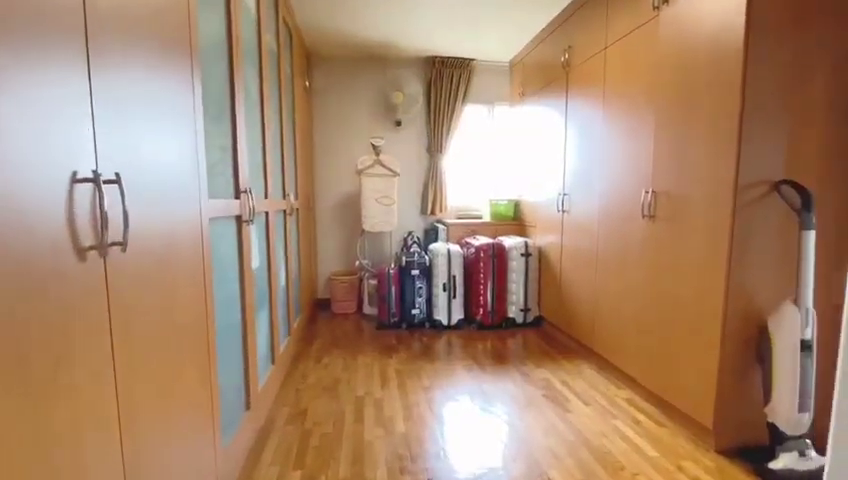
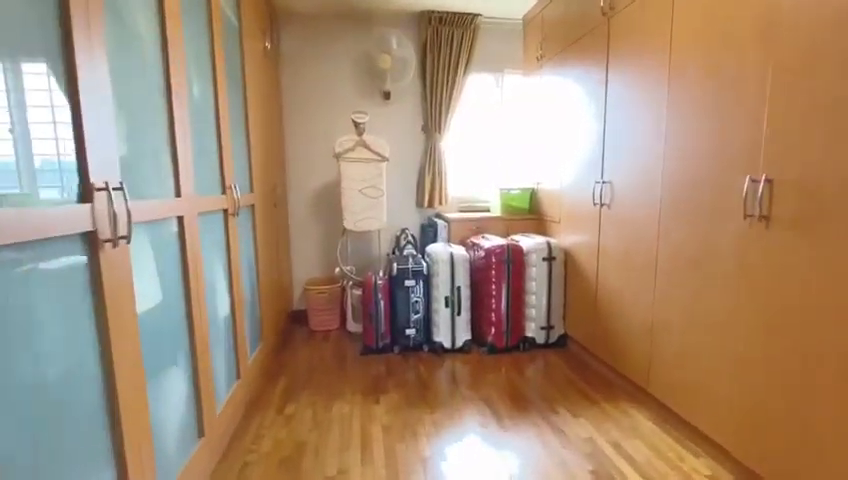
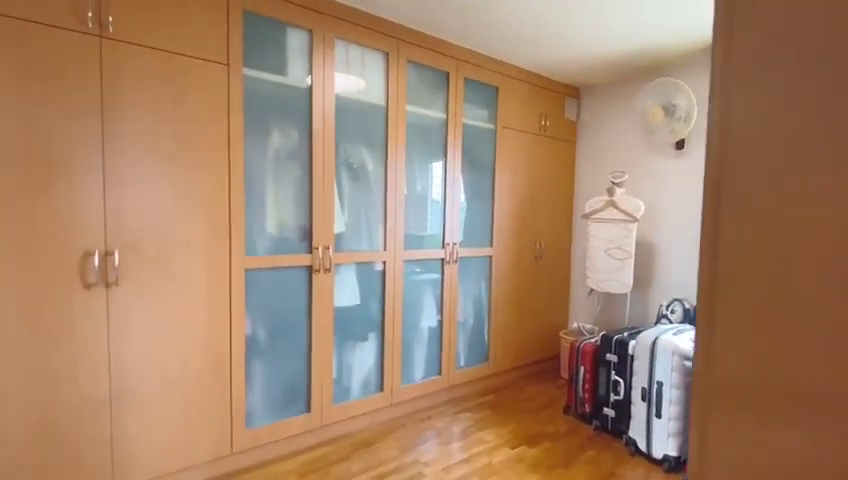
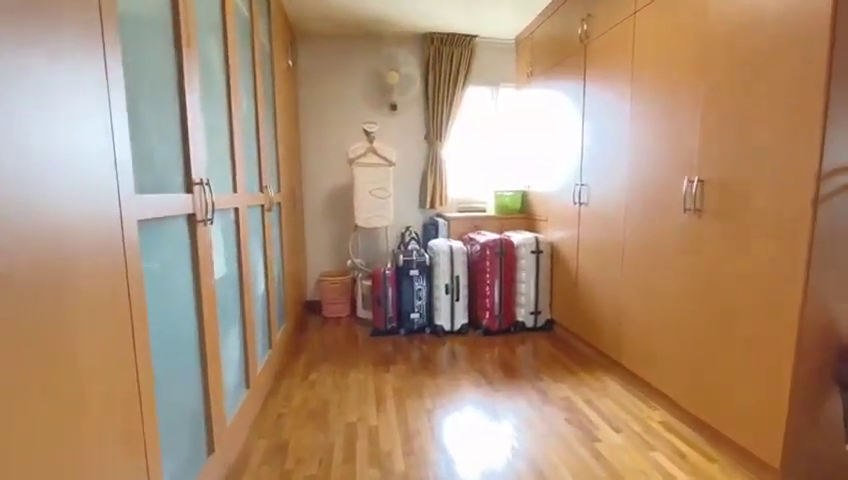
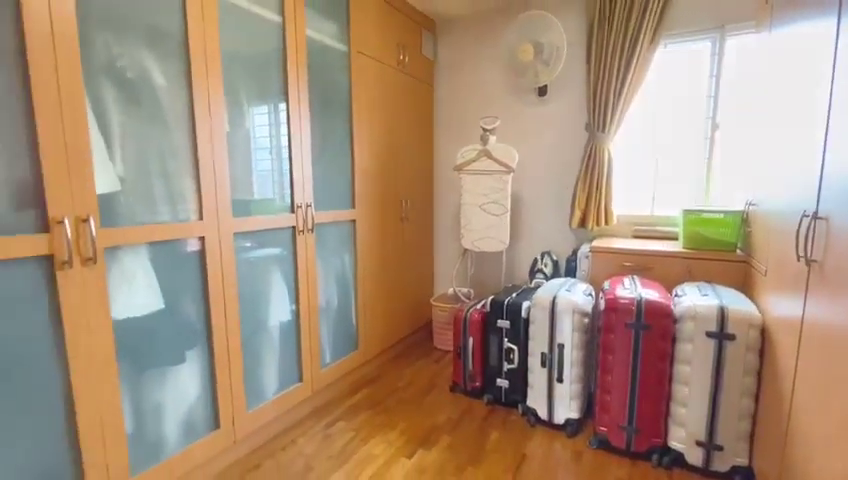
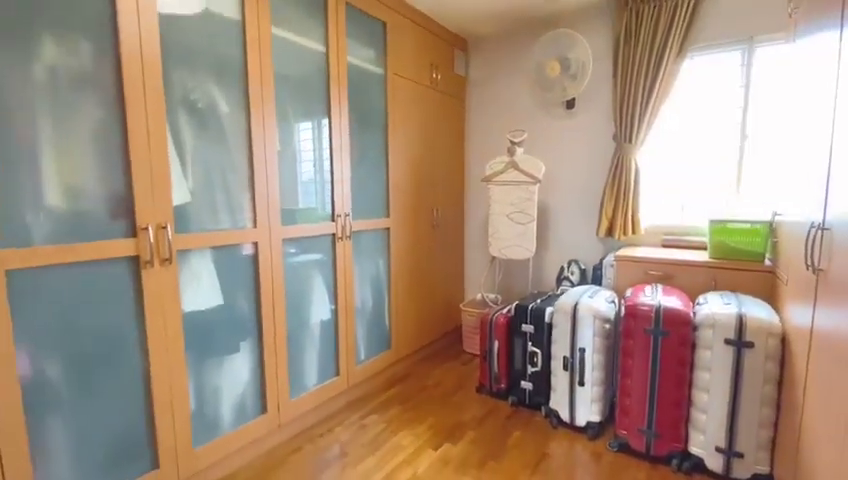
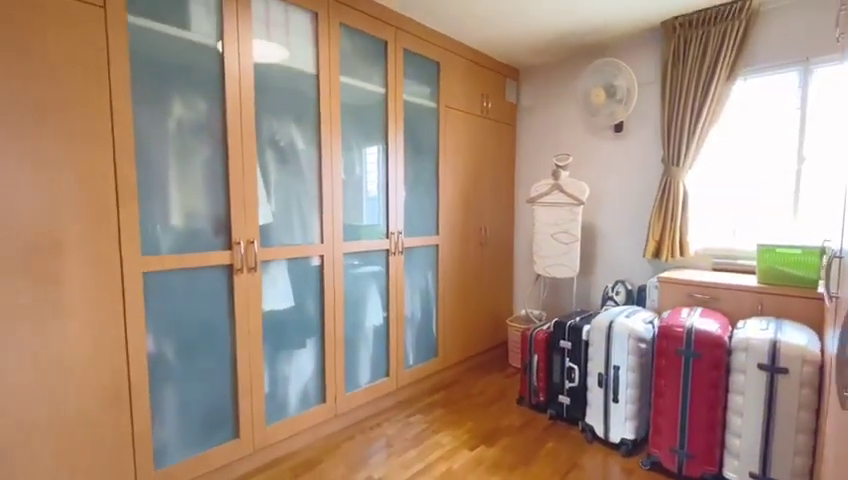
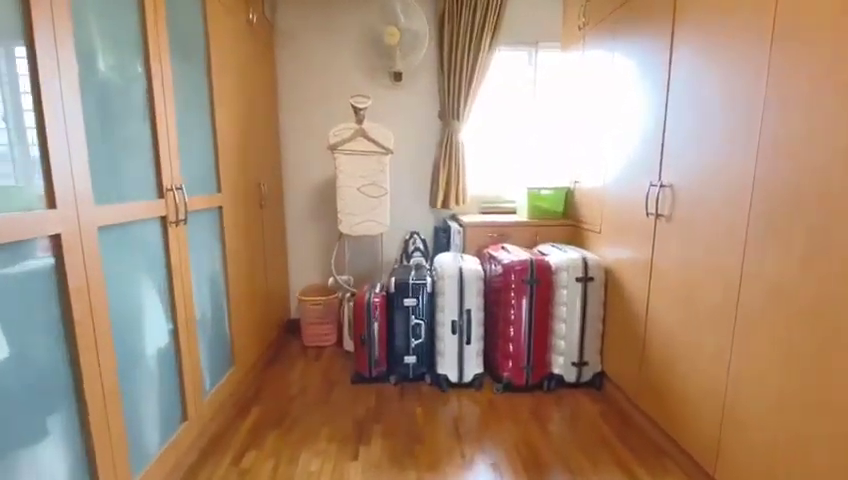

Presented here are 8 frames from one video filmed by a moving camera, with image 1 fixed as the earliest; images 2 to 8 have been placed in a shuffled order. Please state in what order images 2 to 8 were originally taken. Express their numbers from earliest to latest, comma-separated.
4, 2, 8, 5, 6, 7, 3
